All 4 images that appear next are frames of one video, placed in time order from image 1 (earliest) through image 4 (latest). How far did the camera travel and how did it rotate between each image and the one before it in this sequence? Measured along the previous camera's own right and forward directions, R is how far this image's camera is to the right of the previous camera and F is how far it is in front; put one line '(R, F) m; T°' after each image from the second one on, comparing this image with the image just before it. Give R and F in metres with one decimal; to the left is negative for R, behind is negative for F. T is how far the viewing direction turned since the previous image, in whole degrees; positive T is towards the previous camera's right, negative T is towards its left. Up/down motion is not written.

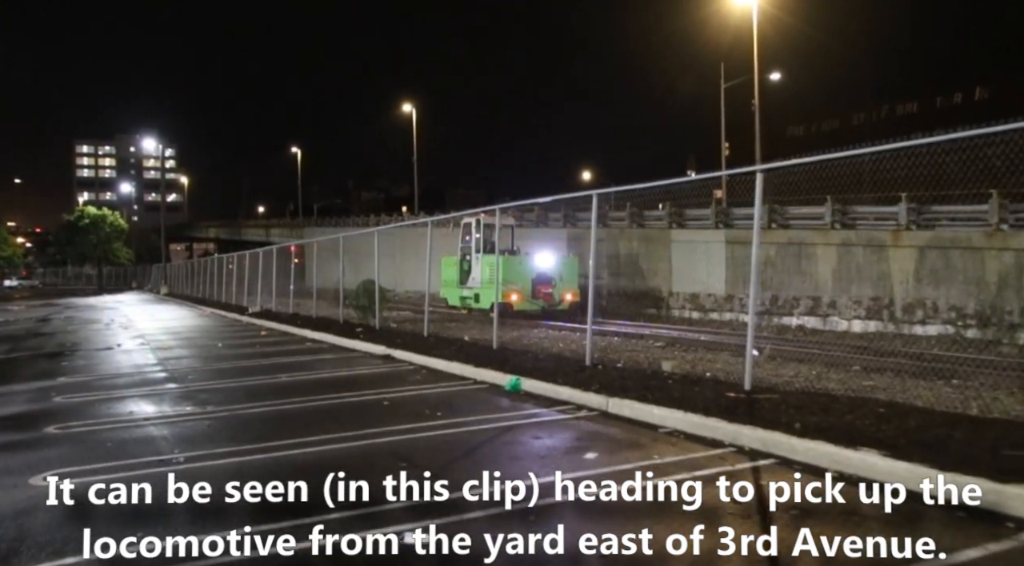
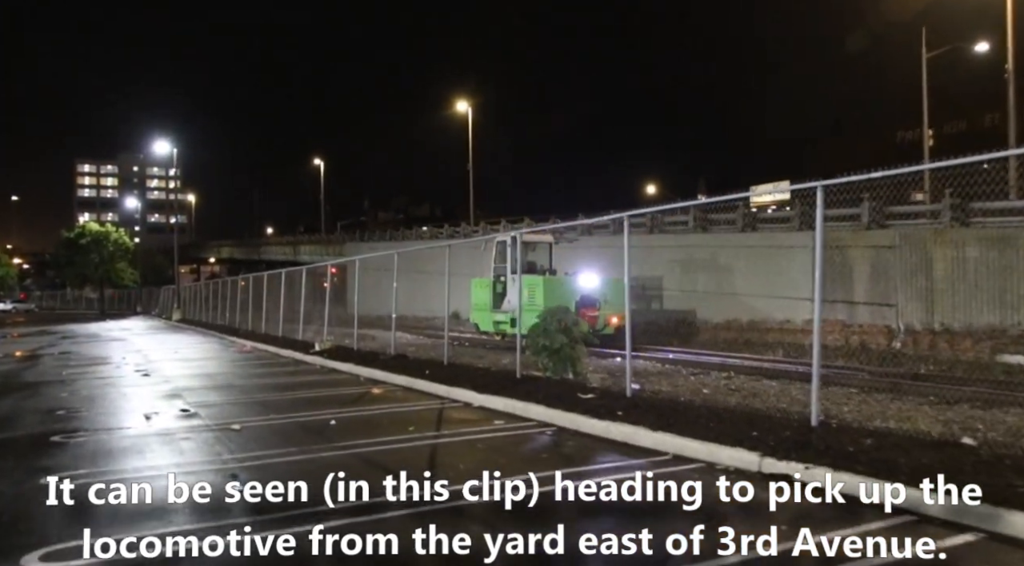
(-1.2, +2.1) m; 0°
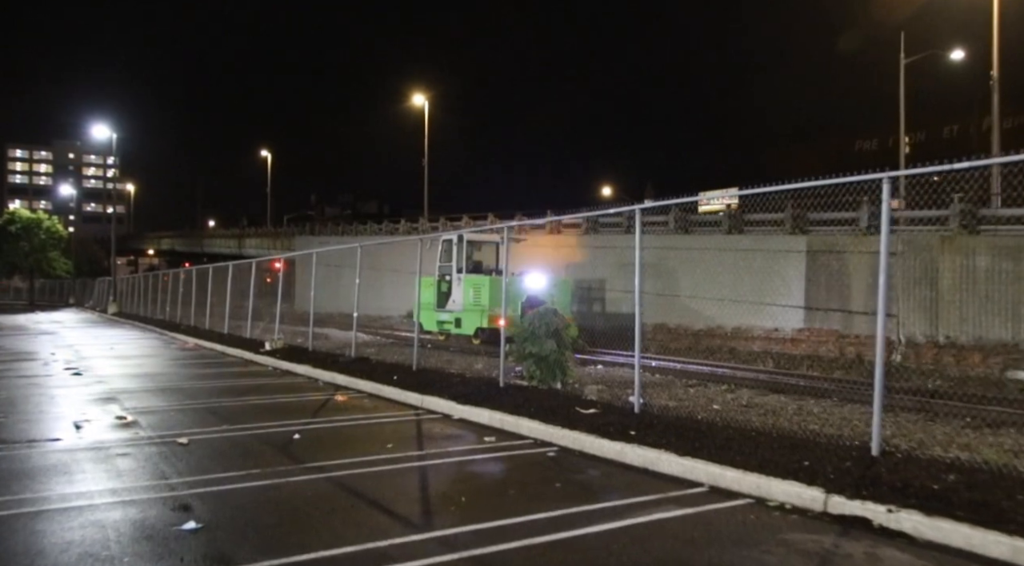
(-0.1, +0.3) m; +4°
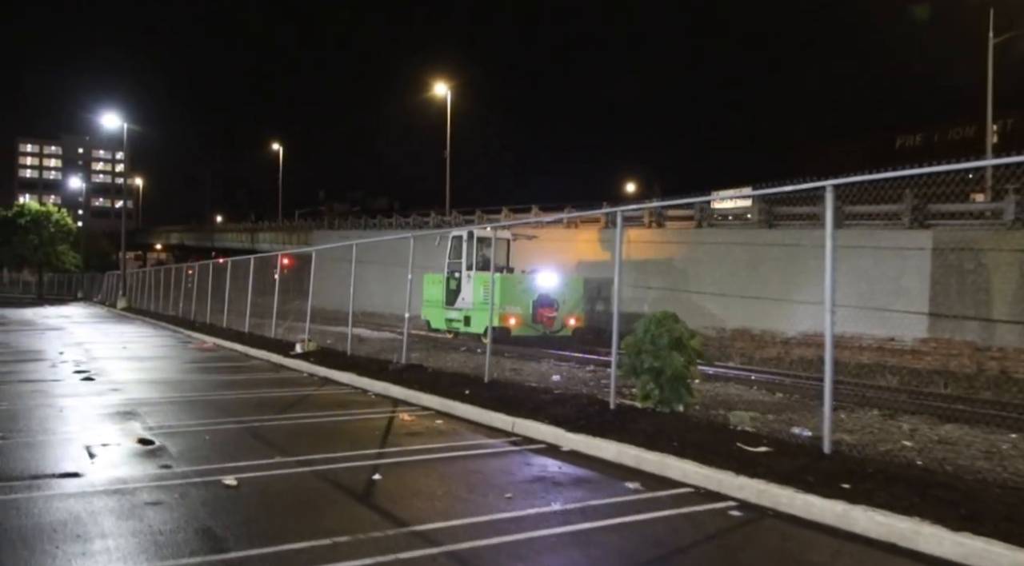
(-0.3, +0.5) m; 0°
